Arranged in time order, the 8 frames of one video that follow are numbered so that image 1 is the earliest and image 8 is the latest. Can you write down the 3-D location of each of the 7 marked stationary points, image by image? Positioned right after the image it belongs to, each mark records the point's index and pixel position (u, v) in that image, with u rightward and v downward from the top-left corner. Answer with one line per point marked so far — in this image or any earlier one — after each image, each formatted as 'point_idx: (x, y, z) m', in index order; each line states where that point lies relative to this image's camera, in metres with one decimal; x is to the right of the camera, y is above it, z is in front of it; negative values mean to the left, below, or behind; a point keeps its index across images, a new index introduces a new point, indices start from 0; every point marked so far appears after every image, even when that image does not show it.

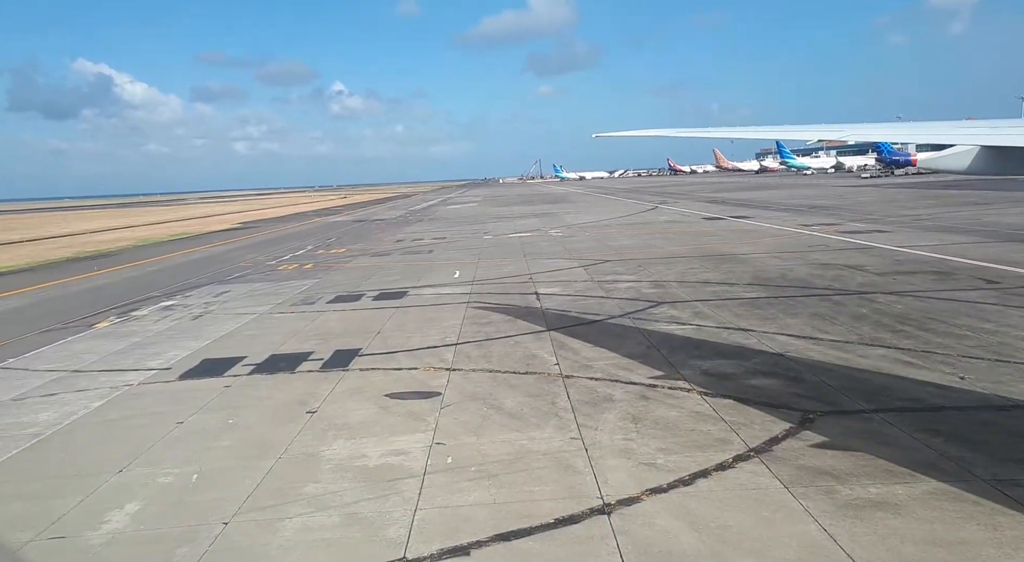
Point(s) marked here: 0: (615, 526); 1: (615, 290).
0: (+1.0, -2.4, +5.7) m
1: (+3.0, -0.3, +17.0) m
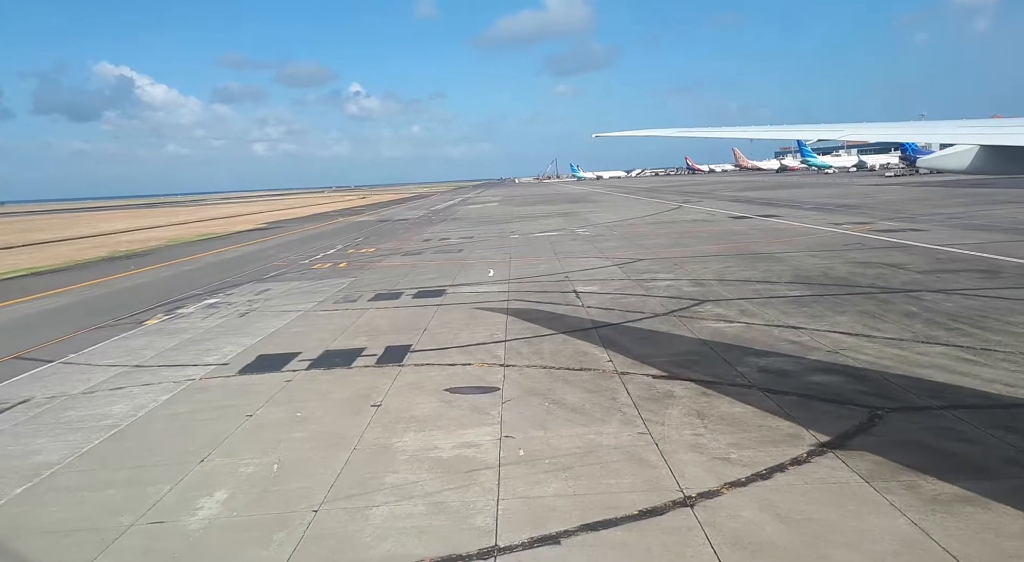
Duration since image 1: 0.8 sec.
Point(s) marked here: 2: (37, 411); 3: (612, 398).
0: (+1.8, -2.3, +5.8) m
1: (+4.1, -0.3, +17.1) m
2: (-7.9, -2.2, +10.0) m
3: (+1.6, -1.8, +9.1) m
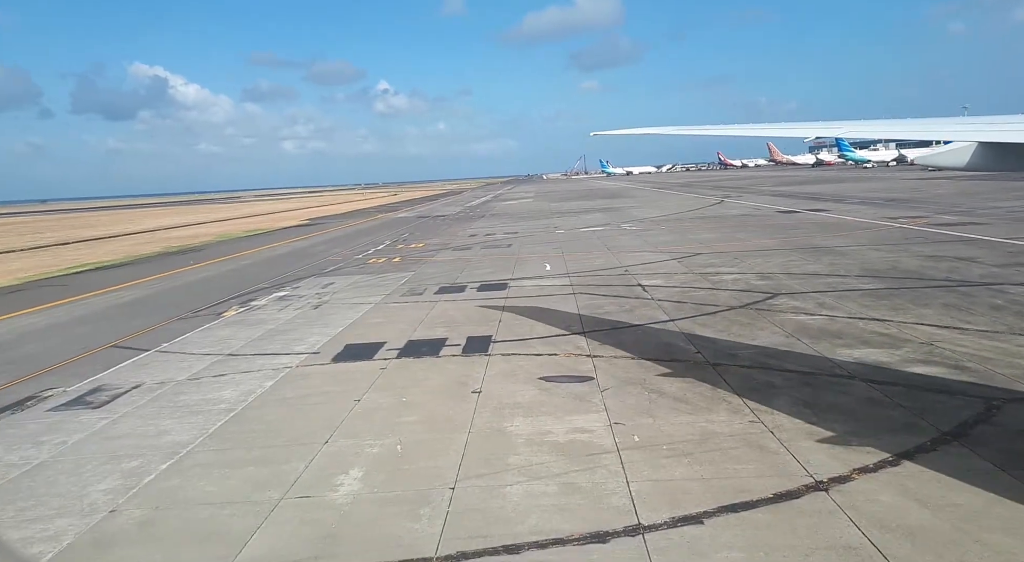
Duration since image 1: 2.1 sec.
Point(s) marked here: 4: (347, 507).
0: (+3.3, -2.2, +5.9) m
1: (+6.0, -0.1, +17.1) m
2: (-6.3, -2.0, +10.6) m
3: (+3.1, -1.7, +9.2) m
4: (-1.8, -2.5, +6.5) m
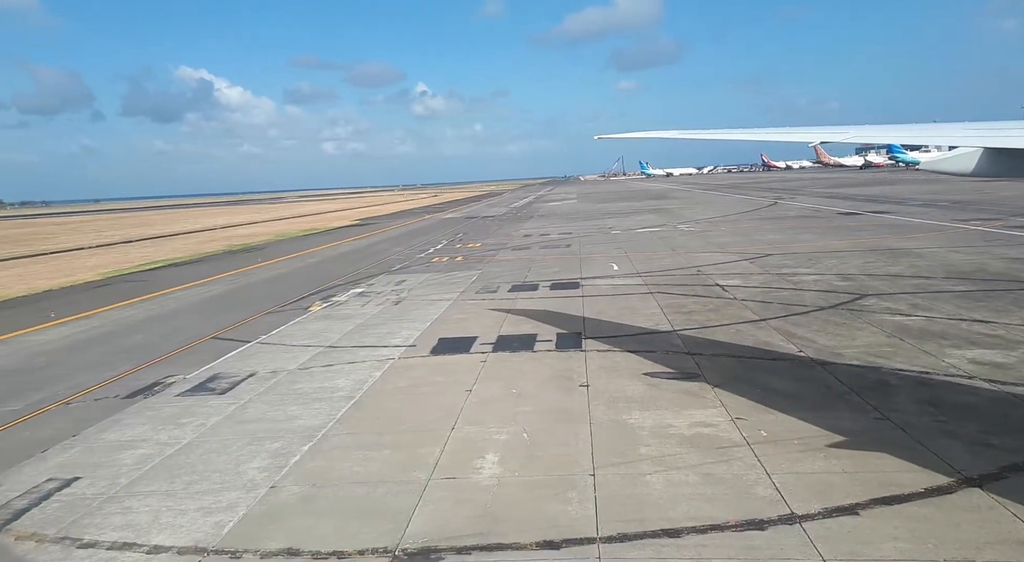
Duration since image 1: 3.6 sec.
0: (+4.8, -2.2, +5.9) m
1: (+8.3, -0.1, +16.9) m
2: (-4.5, -1.9, +11.1) m
3: (+4.9, -1.6, +9.2) m
4: (-0.2, -2.4, +6.8) m
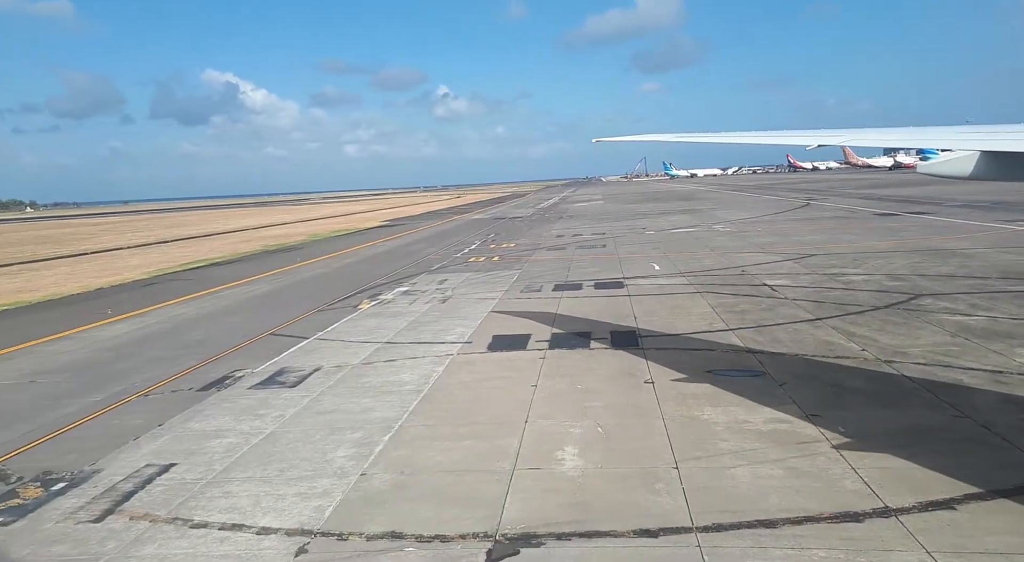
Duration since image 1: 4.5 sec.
0: (+5.8, -2.1, +5.9) m
1: (+9.6, -0.1, +16.8) m
2: (-3.3, -1.8, +11.4) m
3: (+6.0, -1.6, +9.2) m
4: (+0.8, -2.3, +7.0) m
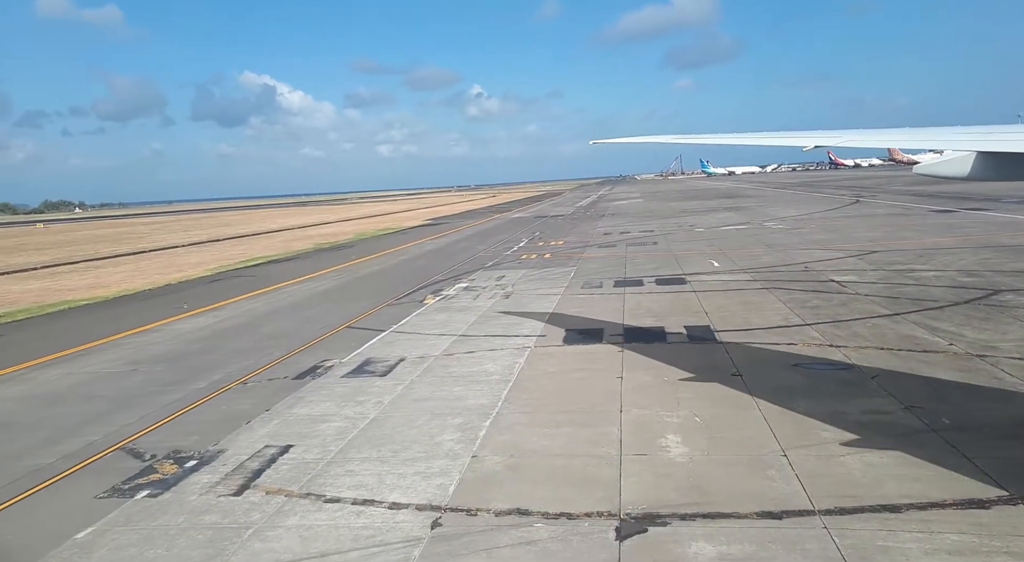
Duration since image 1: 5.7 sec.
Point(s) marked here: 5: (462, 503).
0: (+7.1, -2.0, +5.9) m
1: (+11.5, 0.0, +16.5) m
2: (-1.8, -1.7, +11.8) m
3: (+7.4, -1.5, +9.1) m
4: (+2.2, -2.2, +7.2) m
5: (-0.5, -2.5, +6.6) m
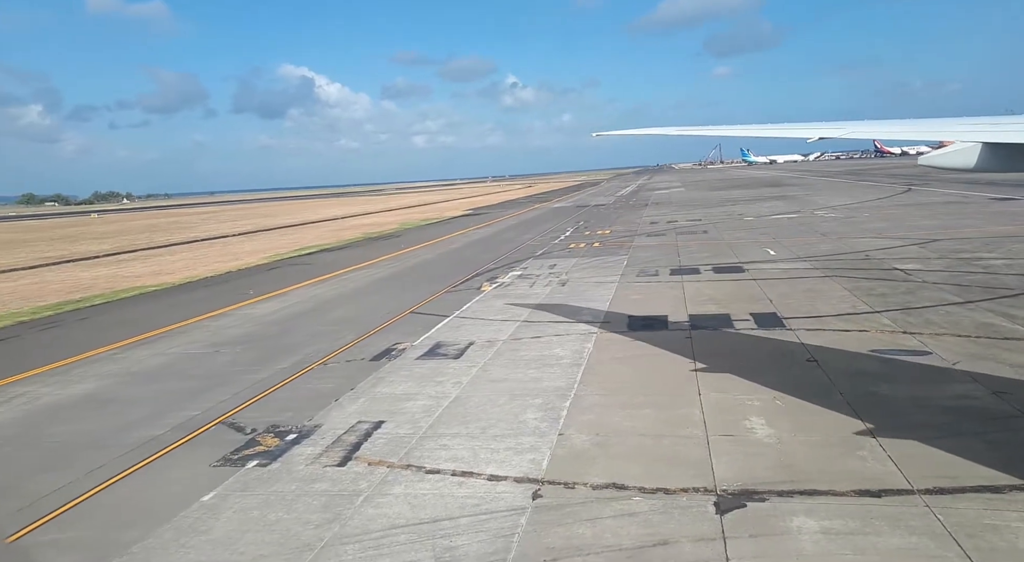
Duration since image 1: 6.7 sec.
0: (+8.1, -1.9, +5.7) m
1: (+13.1, +0.3, +16.0) m
2: (-0.4, -1.4, +12.1) m
3: (+8.7, -1.3, +8.9) m
4: (+3.3, -2.0, +7.3) m
5: (+0.5, -2.3, +6.9) m
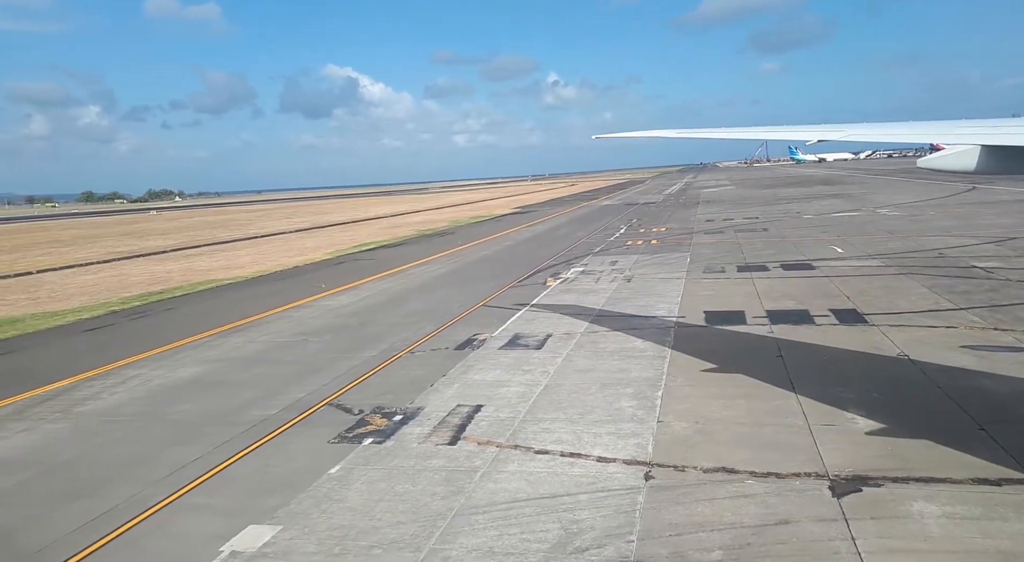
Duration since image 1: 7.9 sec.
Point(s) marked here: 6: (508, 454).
0: (+9.3, -1.8, +5.4) m
1: (+15.0, +0.3, +15.4) m
2: (+1.3, -1.3, +12.4) m
3: (+10.1, -1.2, +8.7) m
4: (+4.6, -1.9, +7.3) m
5: (+1.9, -2.2, +7.2) m
6: (-0.1, -2.2, +7.6) m
